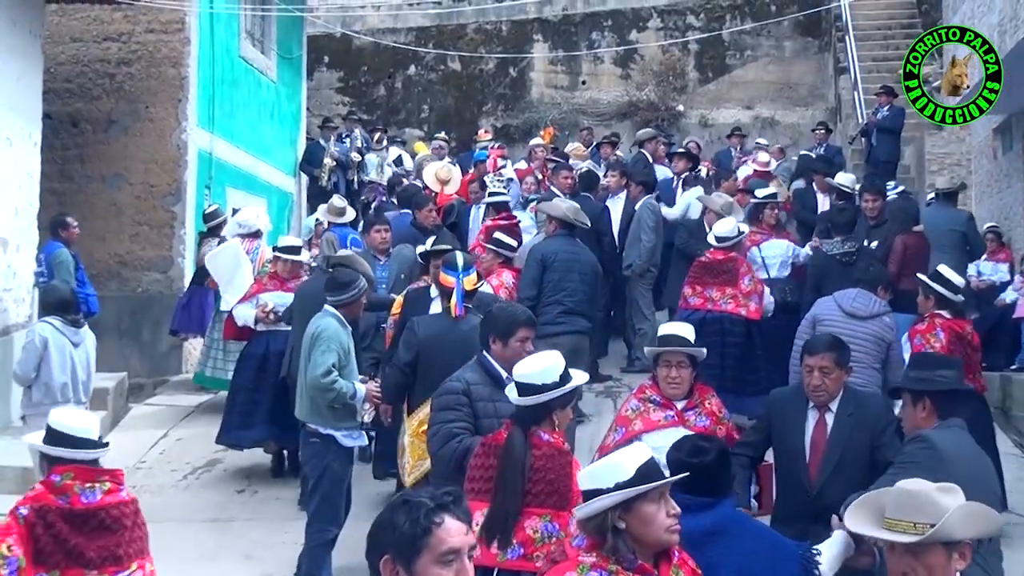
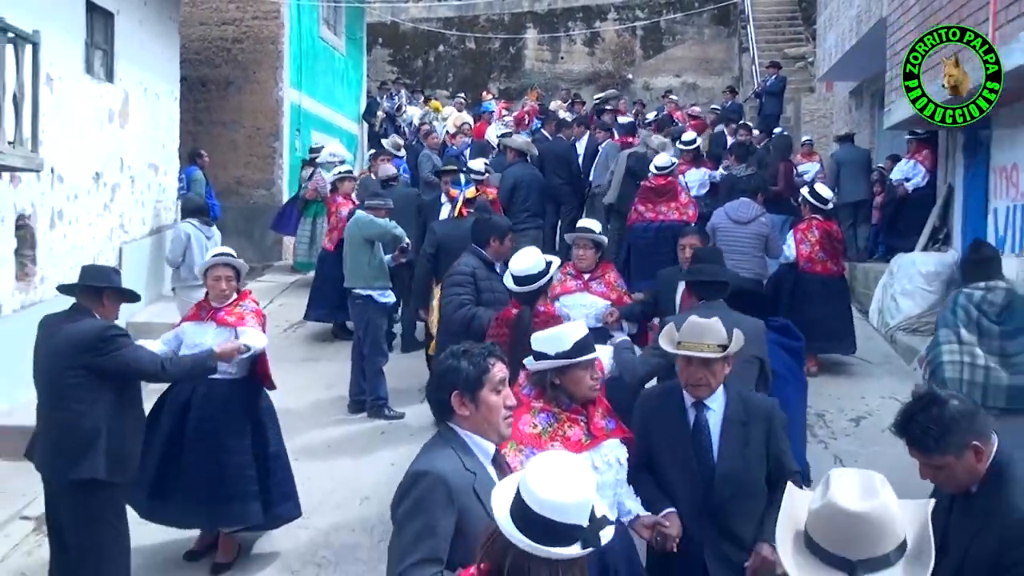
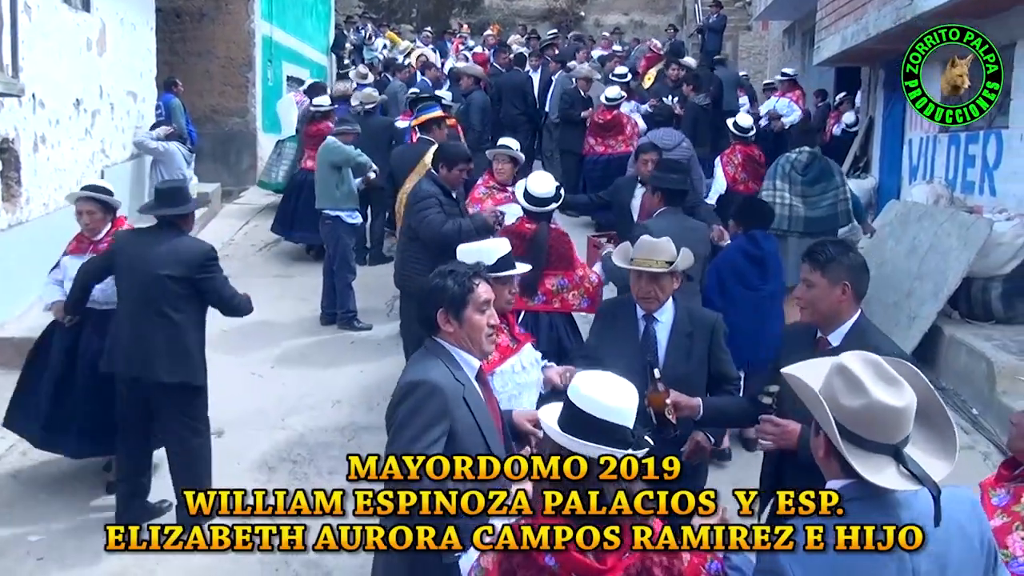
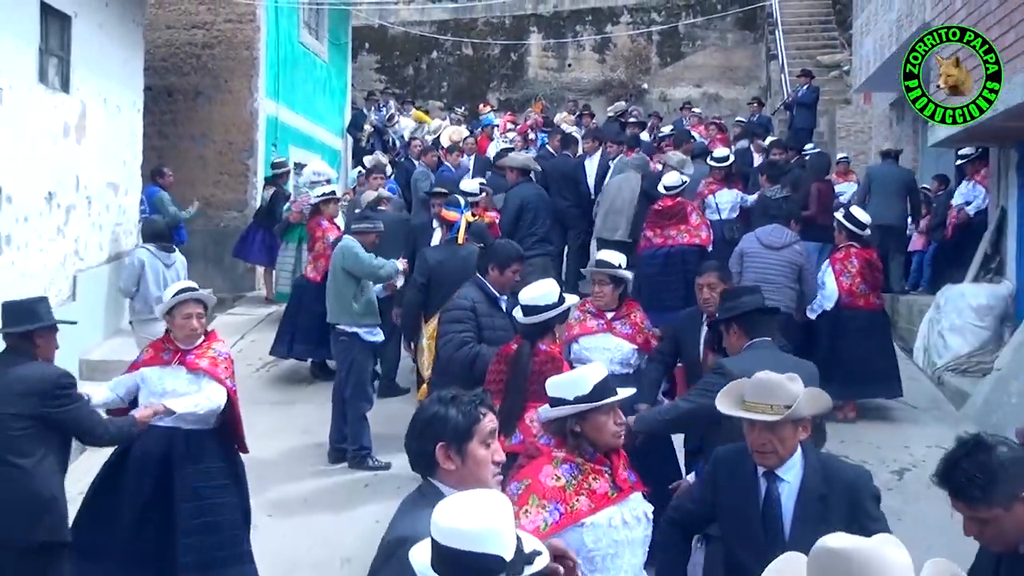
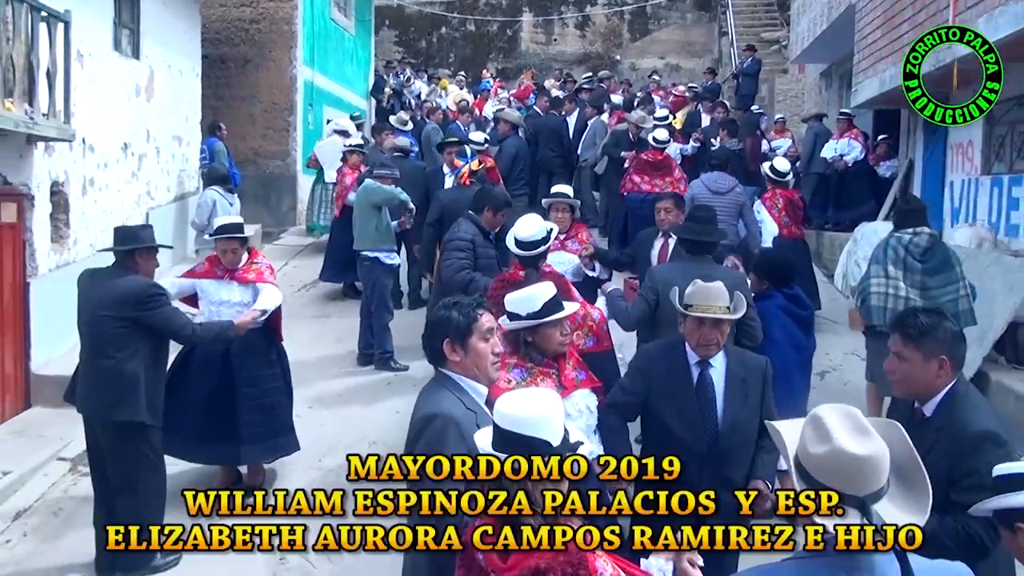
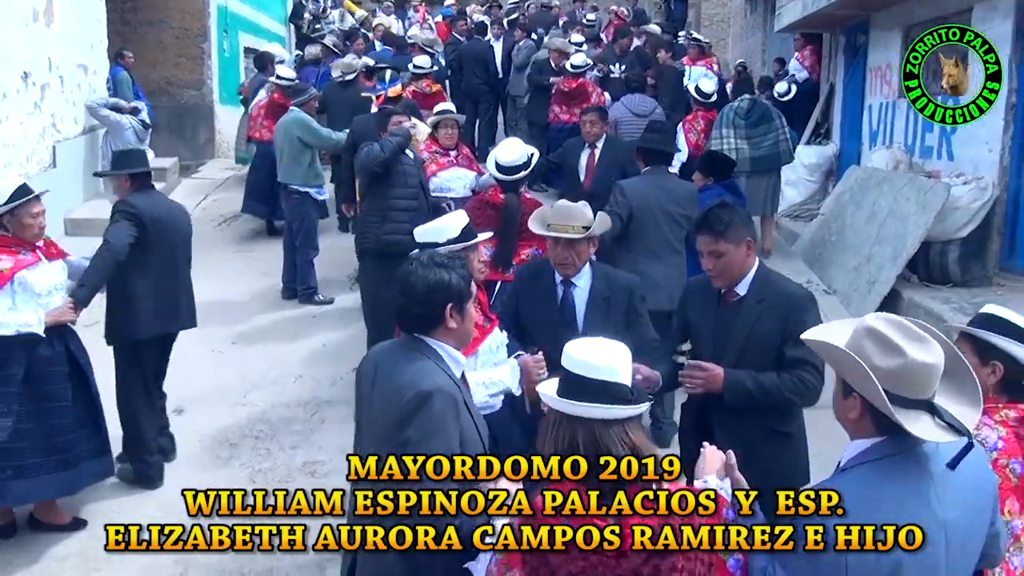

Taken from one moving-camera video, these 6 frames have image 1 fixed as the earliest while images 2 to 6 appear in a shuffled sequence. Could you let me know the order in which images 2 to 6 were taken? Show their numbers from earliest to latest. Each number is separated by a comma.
4, 2, 5, 3, 6
